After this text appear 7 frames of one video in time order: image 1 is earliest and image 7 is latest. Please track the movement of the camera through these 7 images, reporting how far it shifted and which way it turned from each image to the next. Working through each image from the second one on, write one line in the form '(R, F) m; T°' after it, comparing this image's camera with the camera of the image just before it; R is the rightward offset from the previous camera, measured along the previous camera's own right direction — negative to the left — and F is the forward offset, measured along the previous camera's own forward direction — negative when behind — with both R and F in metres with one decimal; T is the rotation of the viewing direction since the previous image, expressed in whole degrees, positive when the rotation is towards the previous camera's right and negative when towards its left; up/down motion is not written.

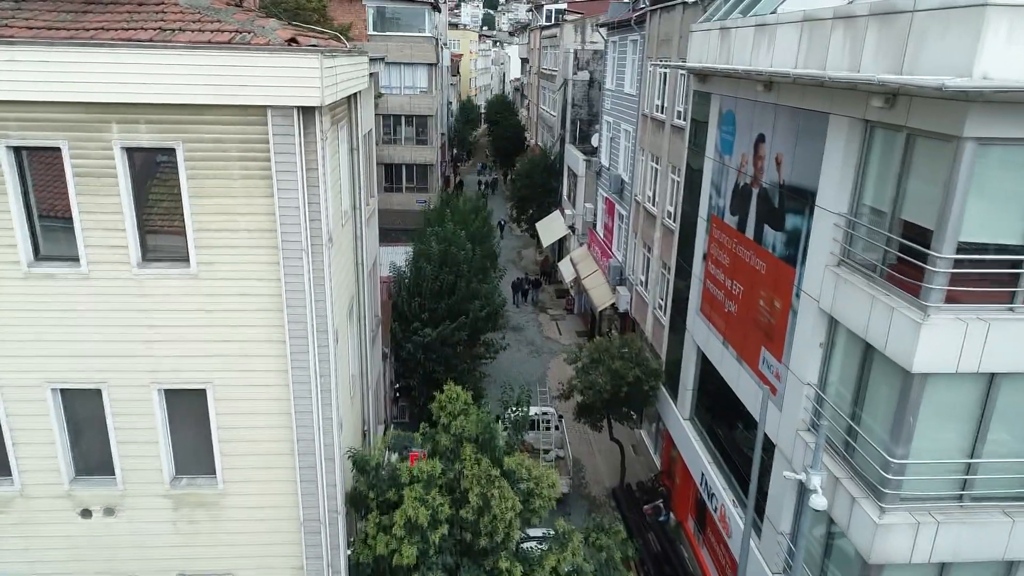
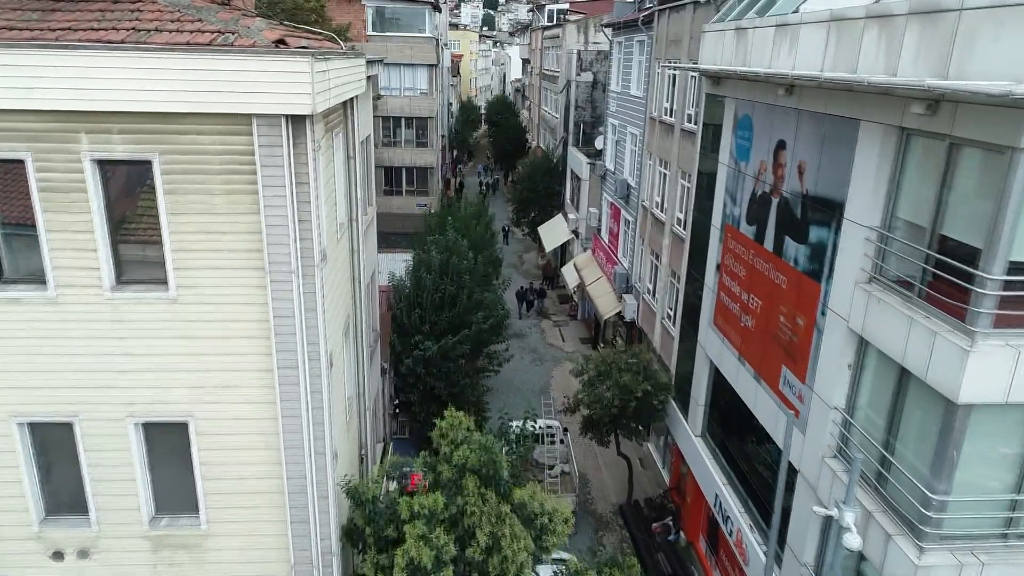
(-0.1, +0.7) m; 0°
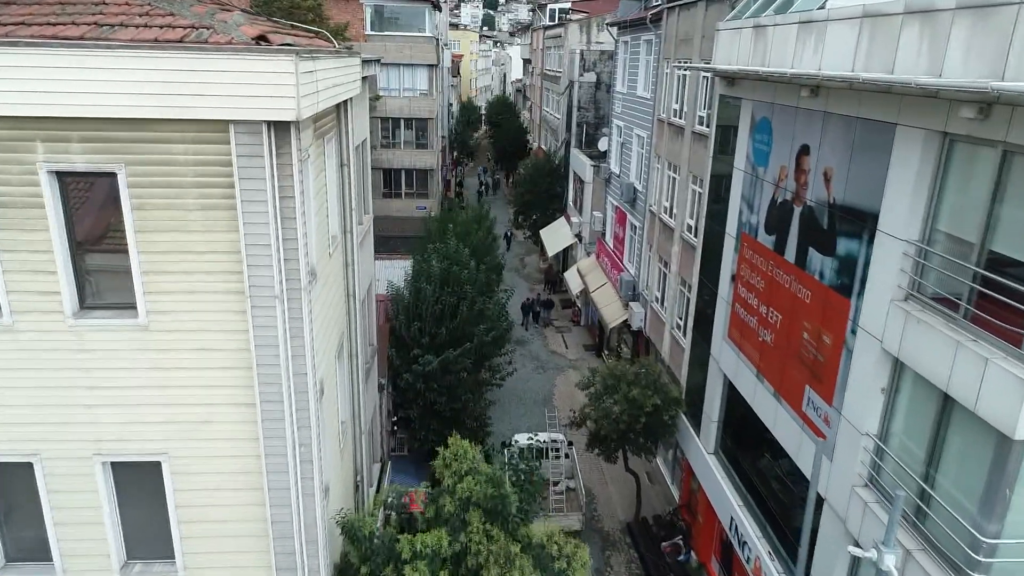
(-0.1, +0.7) m; 0°
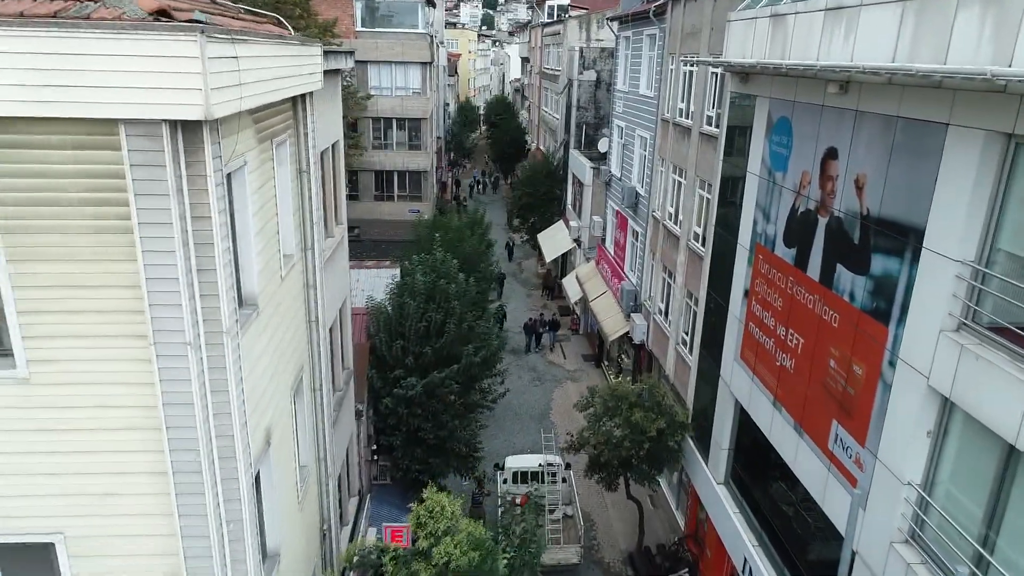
(+0.1, +1.3) m; 0°
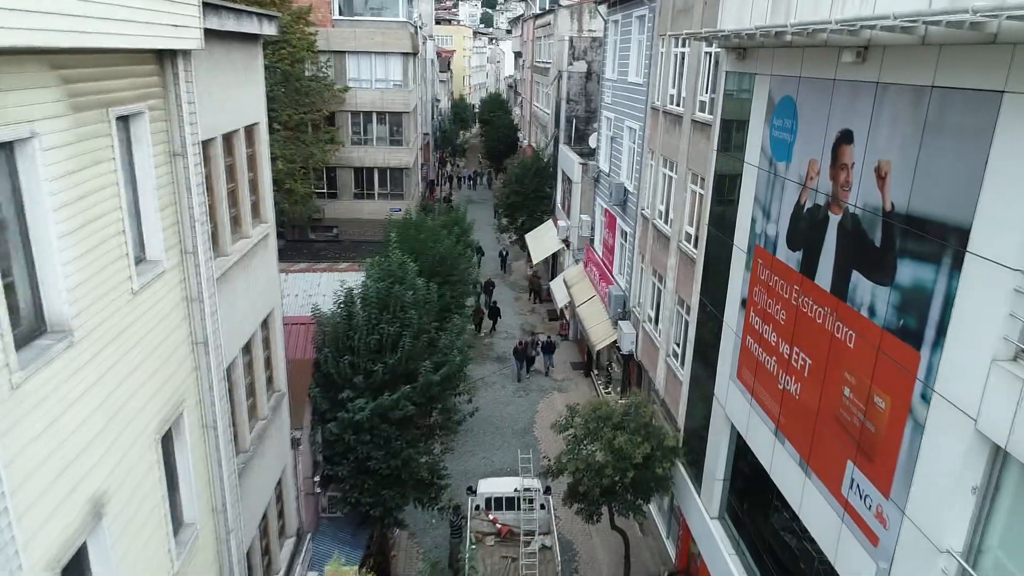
(+0.4, +1.7) m; 0°
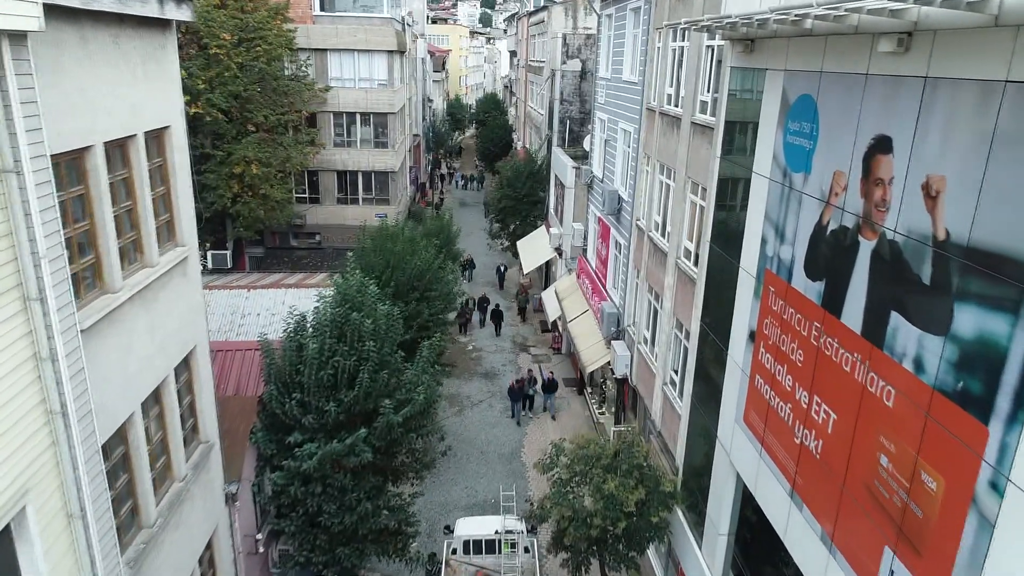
(+0.2, +1.6) m; 0°
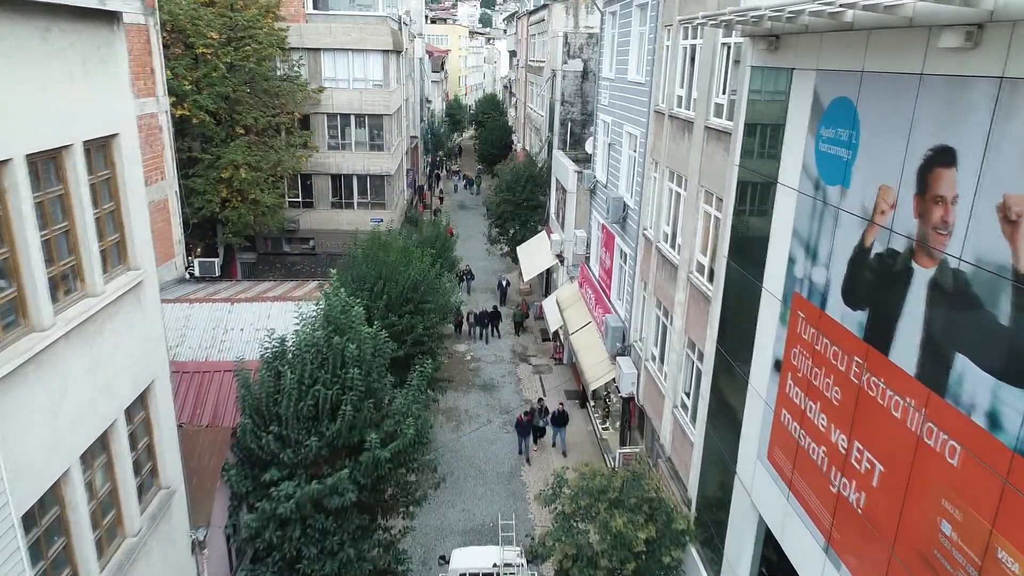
(0.0, +1.0) m; 0°
